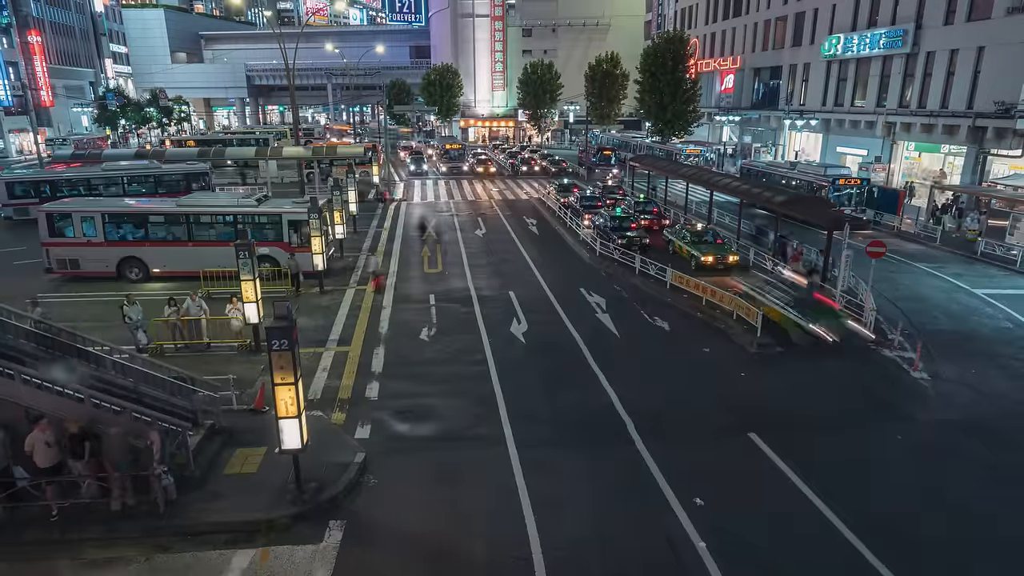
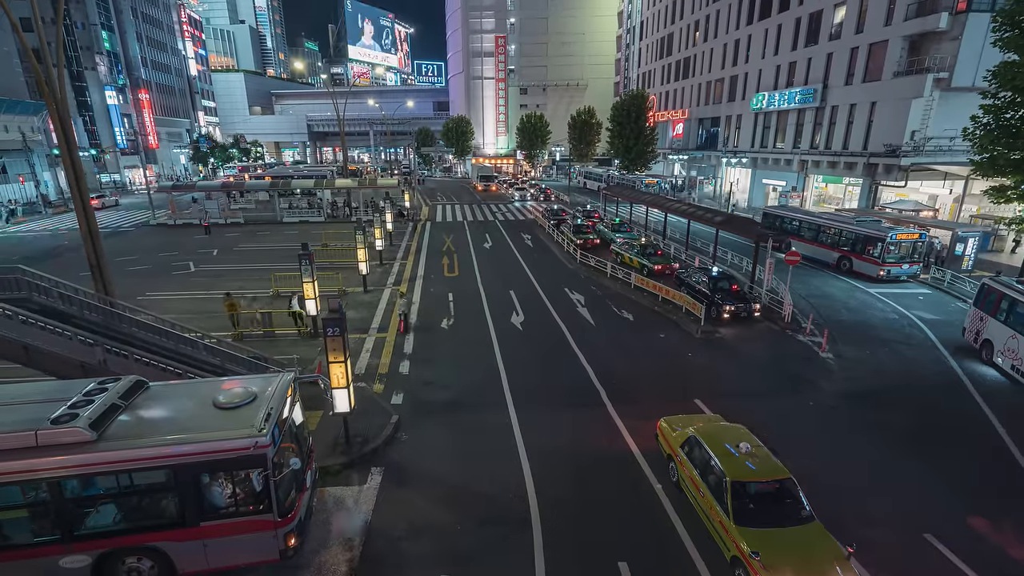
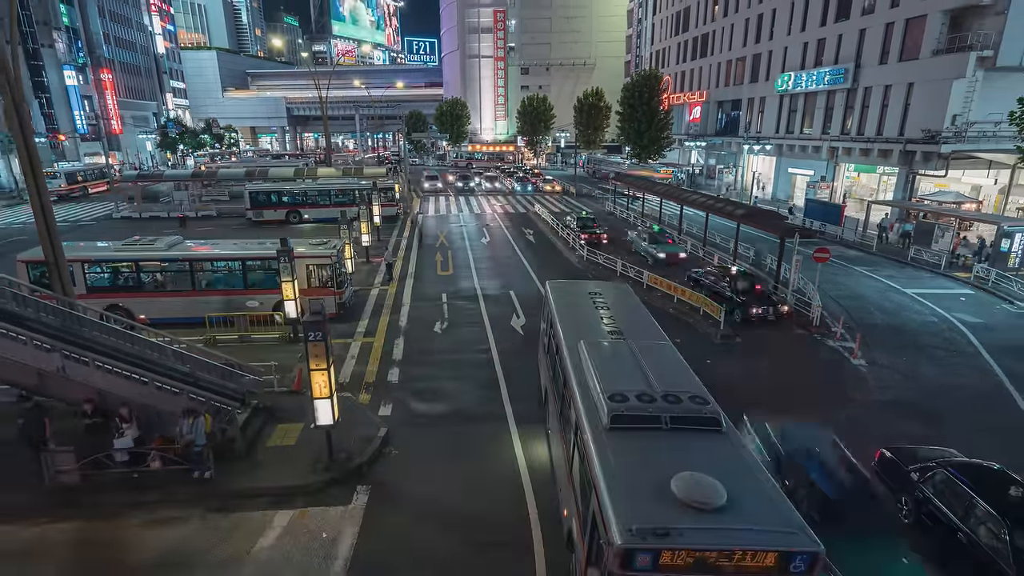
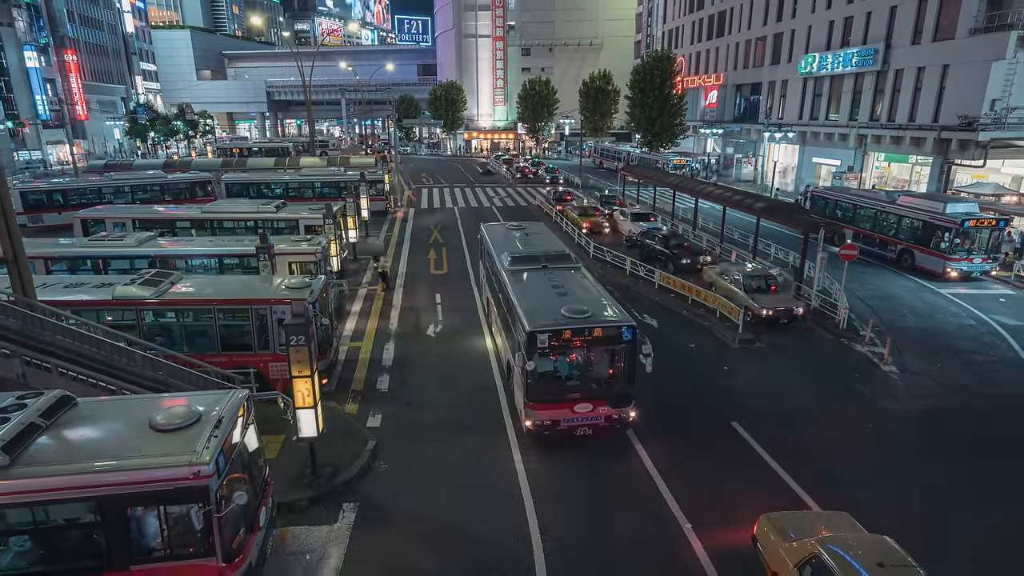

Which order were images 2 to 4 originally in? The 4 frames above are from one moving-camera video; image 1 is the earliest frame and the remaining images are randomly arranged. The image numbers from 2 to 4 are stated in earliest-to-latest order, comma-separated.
4, 3, 2
